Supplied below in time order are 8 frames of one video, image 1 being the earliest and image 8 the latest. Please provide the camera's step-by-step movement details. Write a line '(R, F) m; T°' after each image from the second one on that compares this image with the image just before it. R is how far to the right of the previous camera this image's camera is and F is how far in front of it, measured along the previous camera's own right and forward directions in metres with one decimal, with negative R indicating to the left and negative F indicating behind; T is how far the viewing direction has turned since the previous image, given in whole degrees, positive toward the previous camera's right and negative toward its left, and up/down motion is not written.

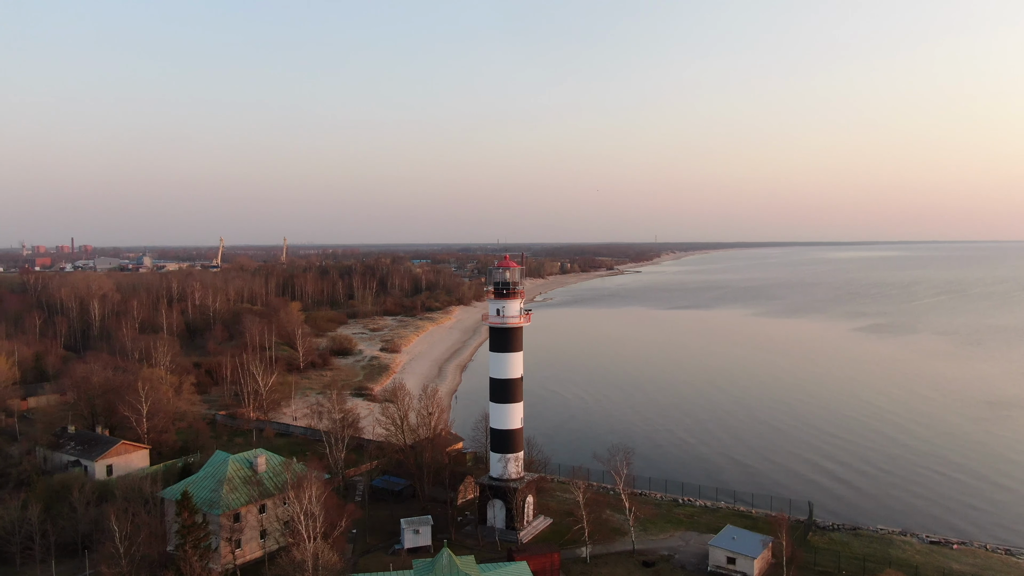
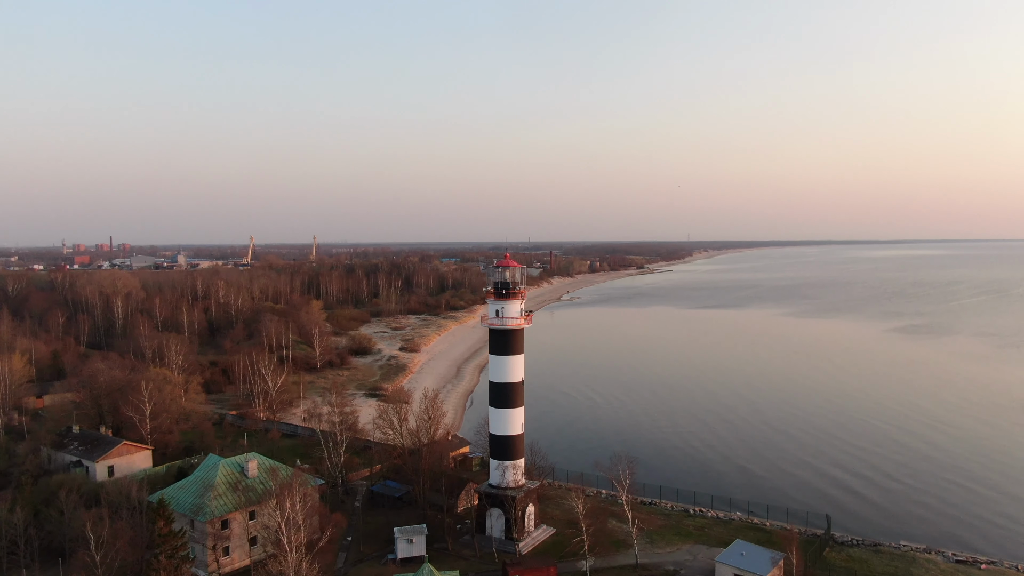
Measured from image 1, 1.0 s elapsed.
(+0.8, +1.0) m; -2°
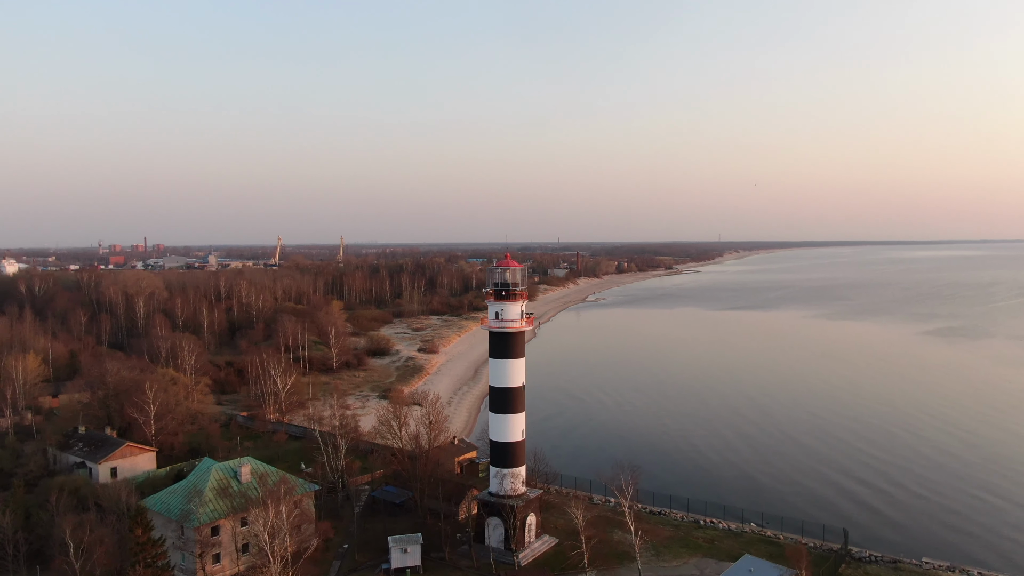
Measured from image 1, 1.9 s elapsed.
(+0.7, +0.8) m; -2°
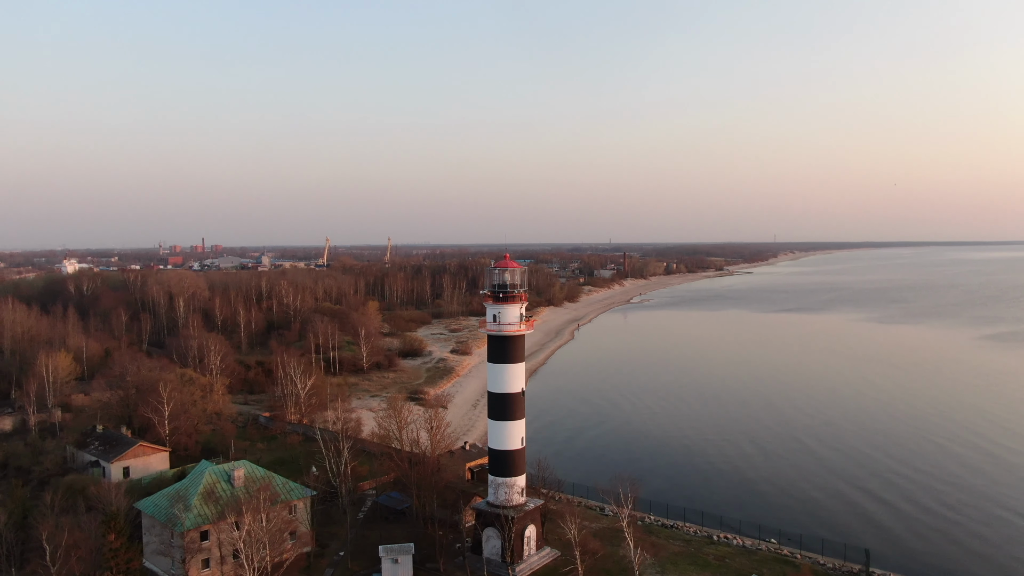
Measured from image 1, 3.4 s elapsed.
(+1.3, +0.9) m; -3°
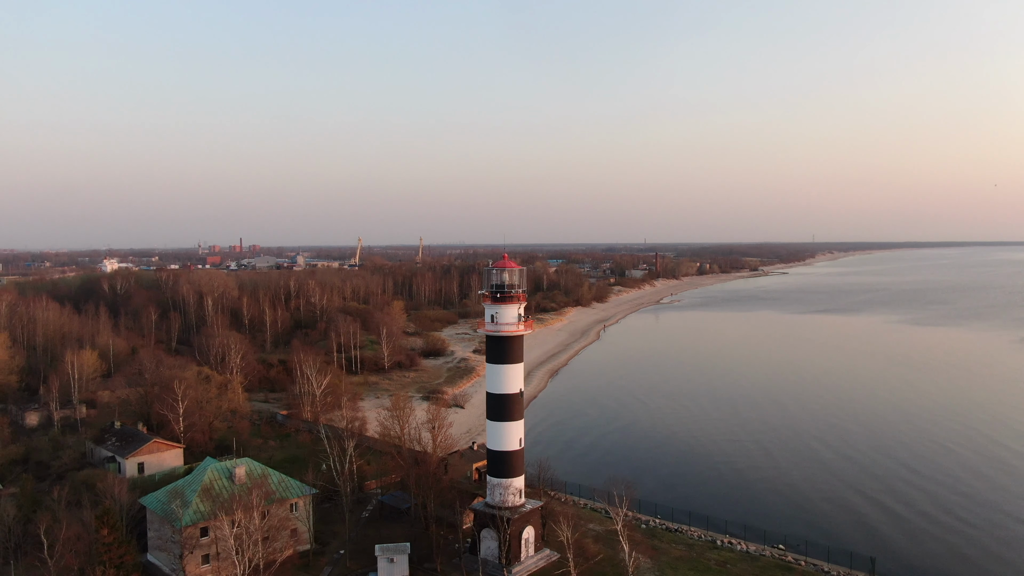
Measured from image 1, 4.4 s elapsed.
(+1.0, +0.1) m; -2°
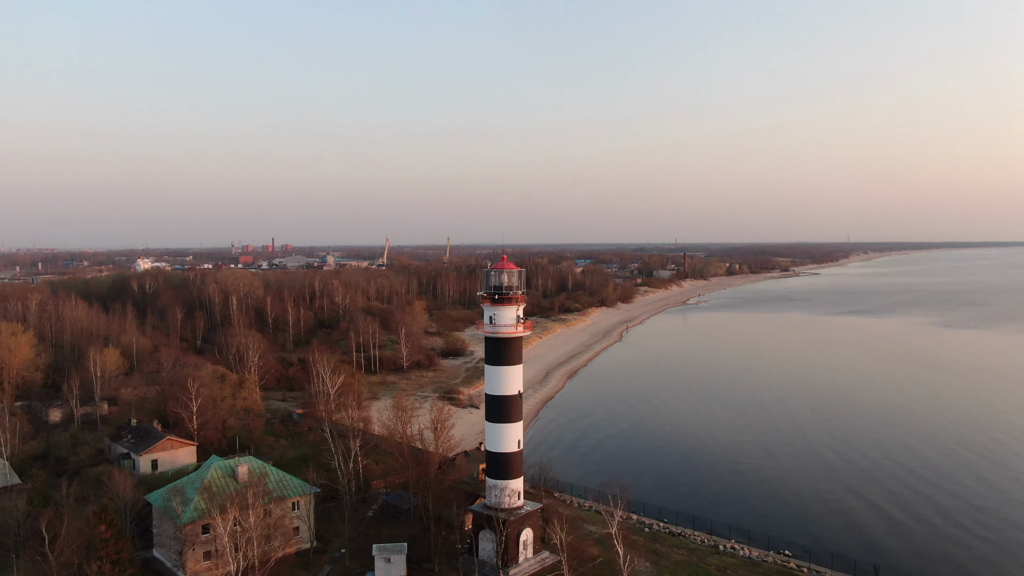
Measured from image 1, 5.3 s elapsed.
(+0.8, 0.0) m; -2°
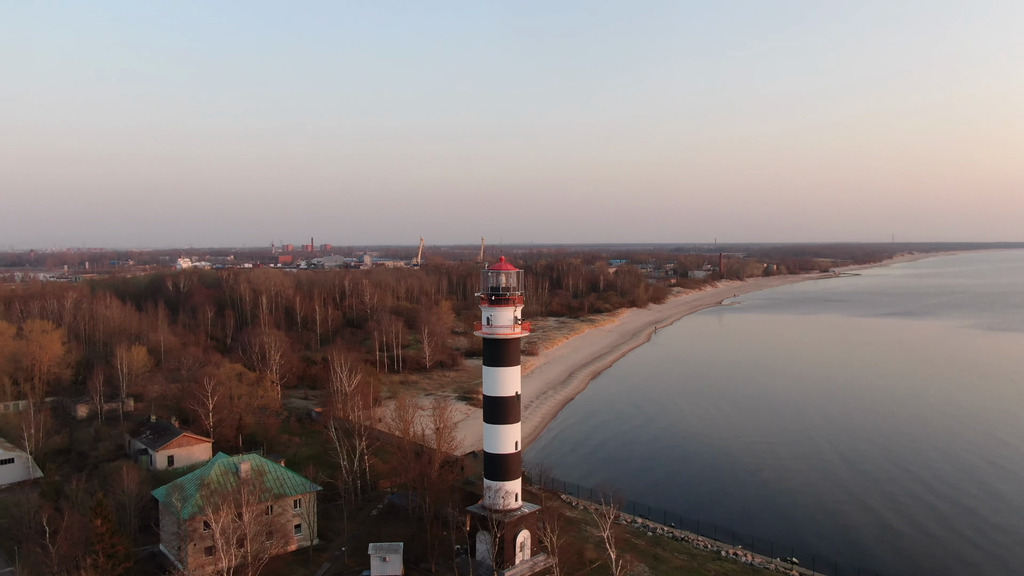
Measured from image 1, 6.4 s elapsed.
(+1.1, +0.1) m; -3°
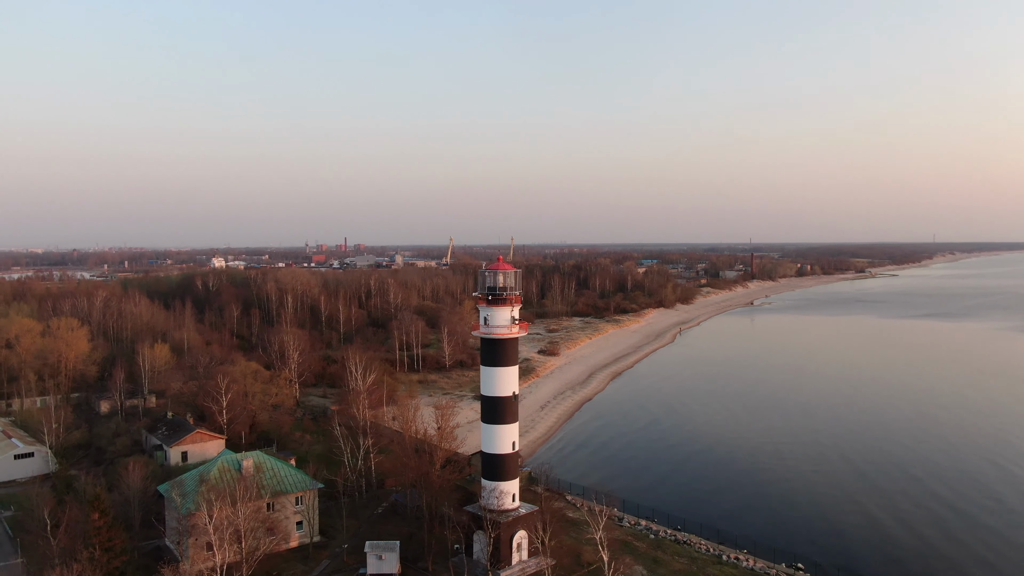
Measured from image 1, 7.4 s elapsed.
(+1.0, +0.1) m; -2°
